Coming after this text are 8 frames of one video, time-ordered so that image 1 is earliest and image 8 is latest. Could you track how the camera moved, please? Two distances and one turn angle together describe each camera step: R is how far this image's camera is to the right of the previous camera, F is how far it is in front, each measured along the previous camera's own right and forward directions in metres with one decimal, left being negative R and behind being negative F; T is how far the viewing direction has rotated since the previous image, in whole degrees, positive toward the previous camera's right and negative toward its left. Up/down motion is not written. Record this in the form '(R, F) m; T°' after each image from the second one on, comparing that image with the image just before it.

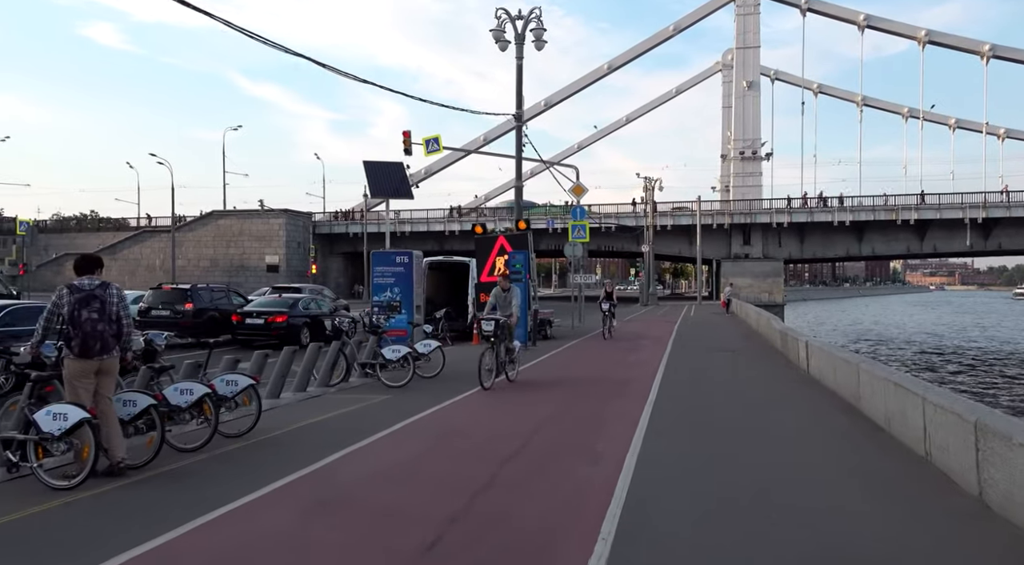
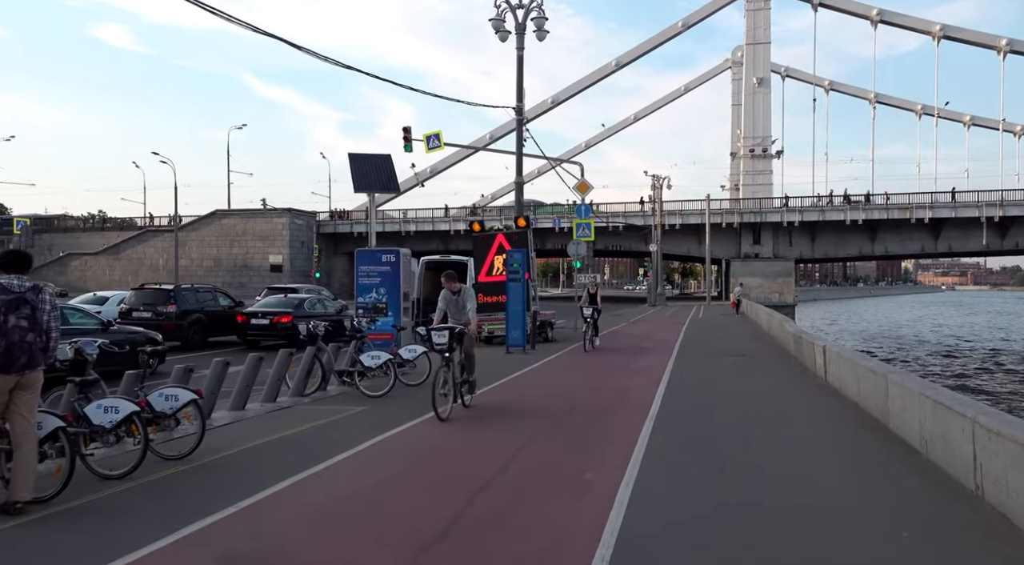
(+0.3, +1.0) m; -1°
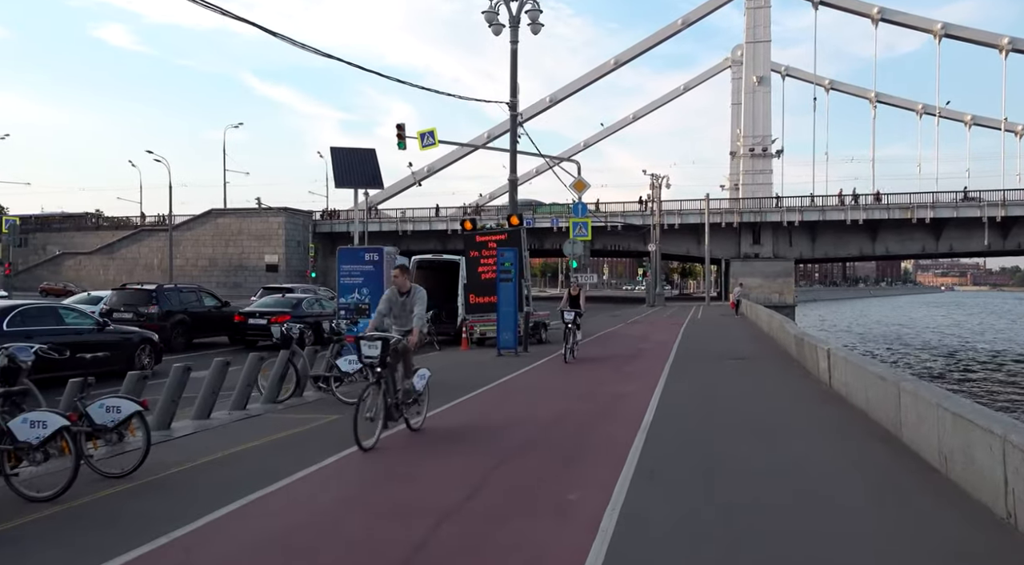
(+0.2, +0.6) m; 0°
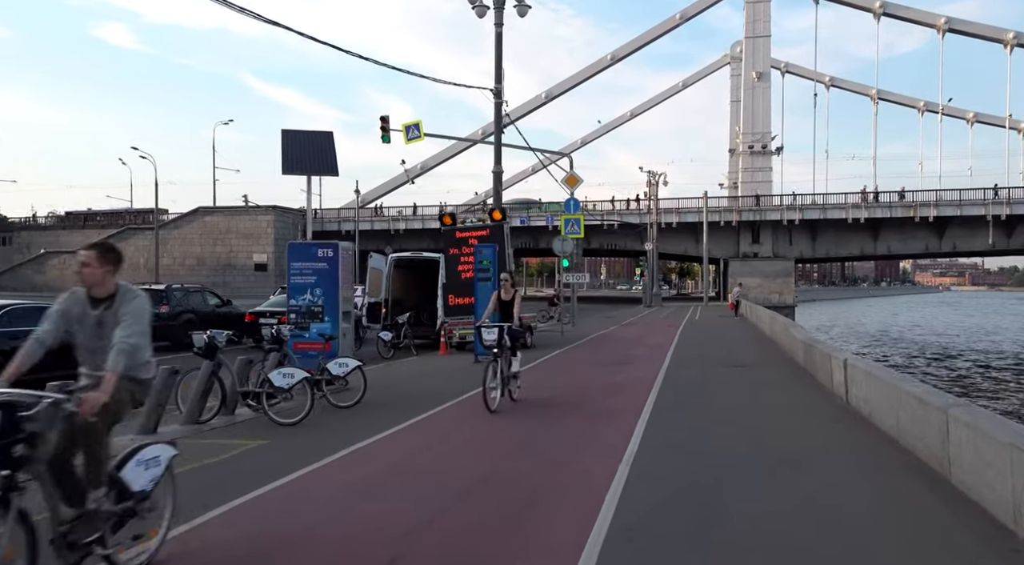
(+0.5, +1.6) m; 0°
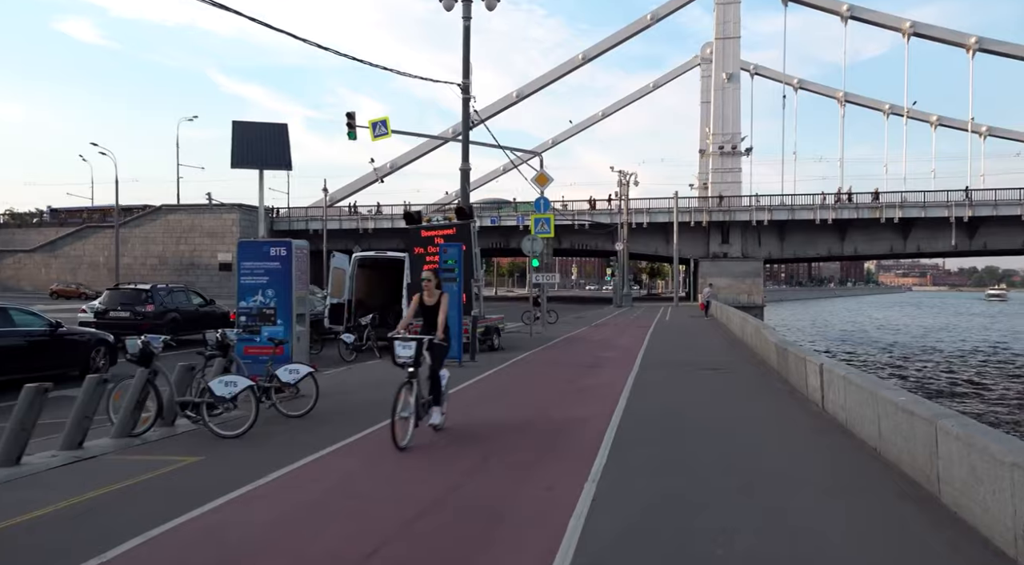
(+0.1, +0.5) m; +2°
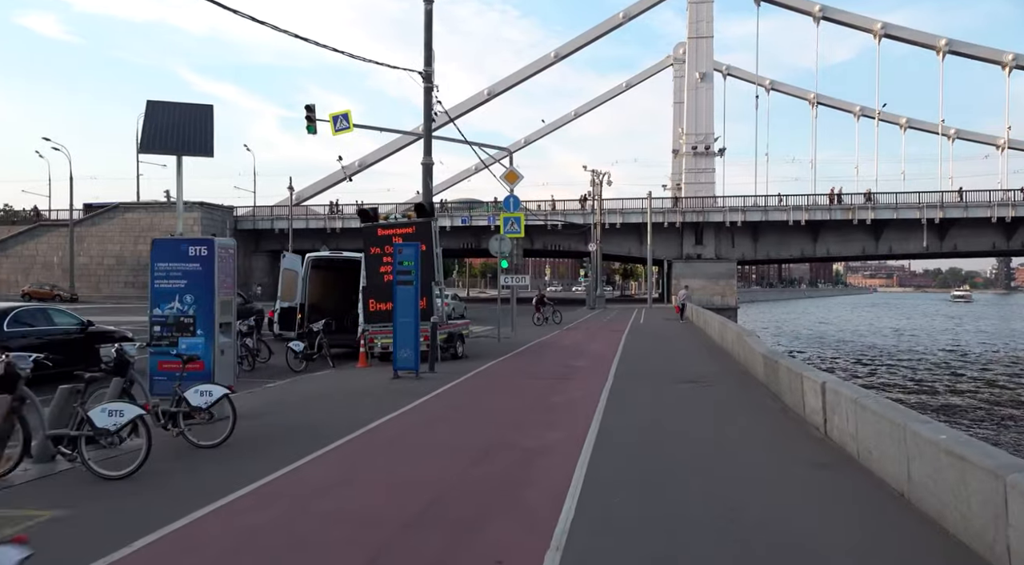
(+0.2, +1.4) m; +2°
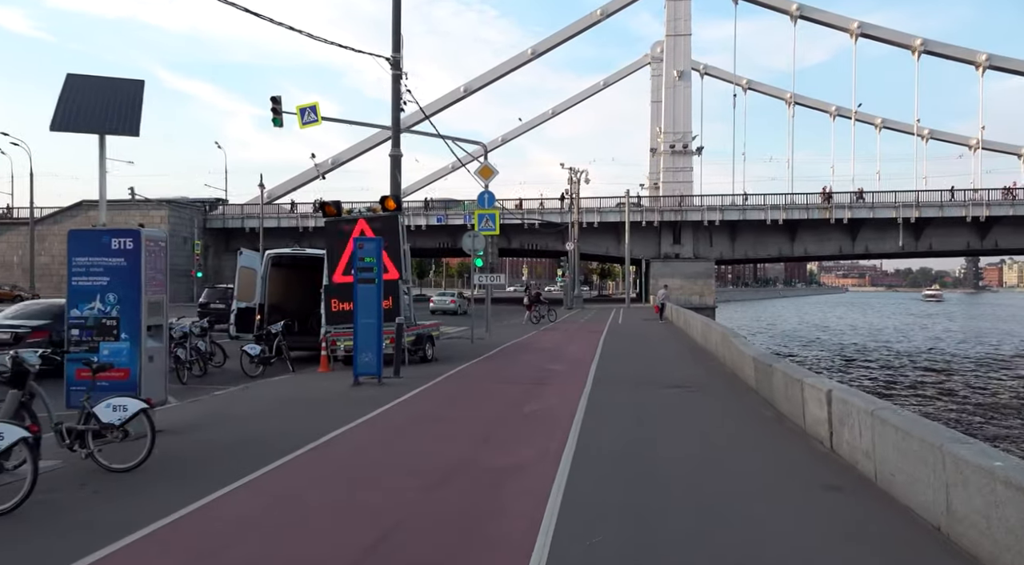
(+0.1, +1.0) m; +2°
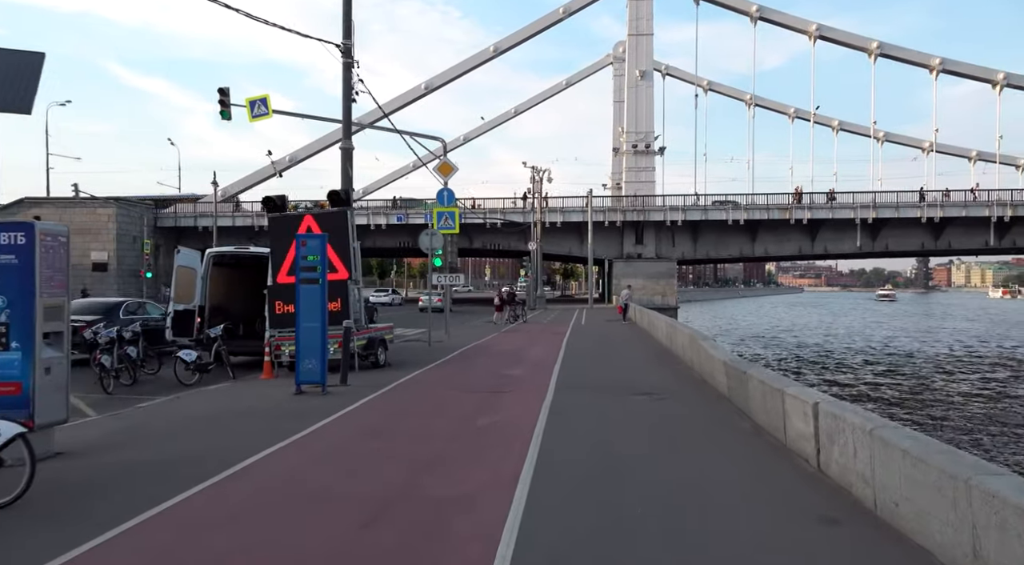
(+0.1, +0.9) m; +3°
